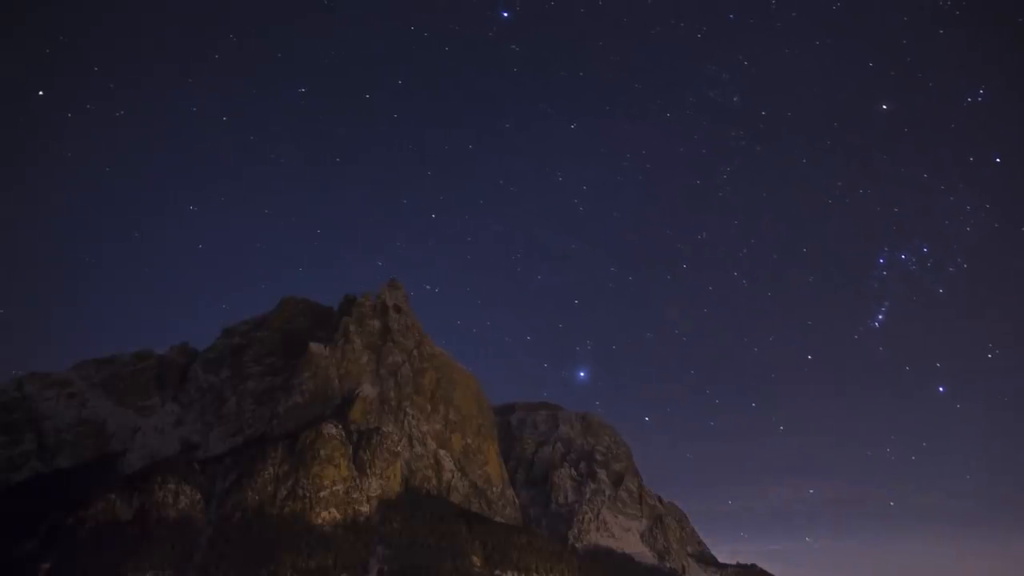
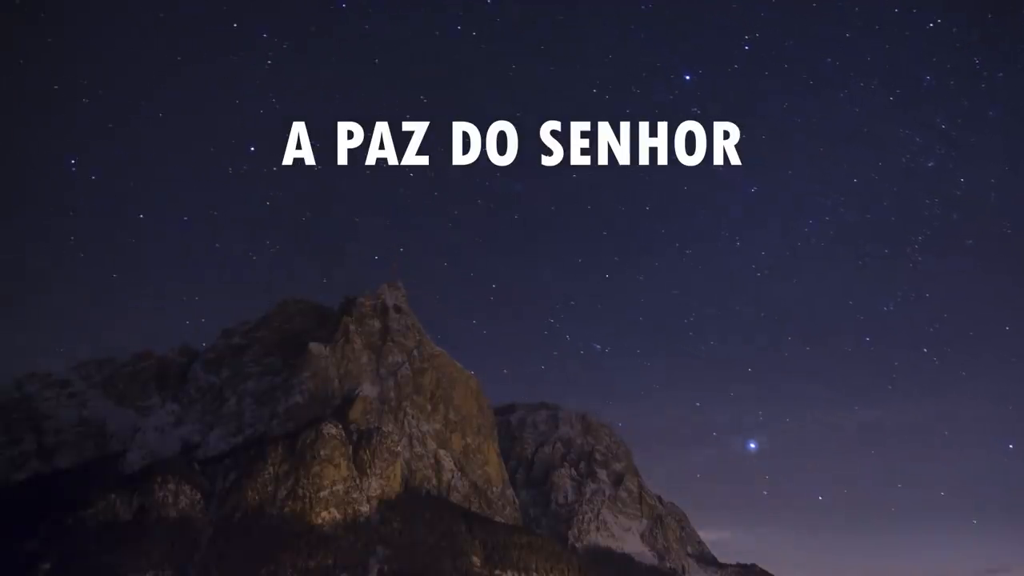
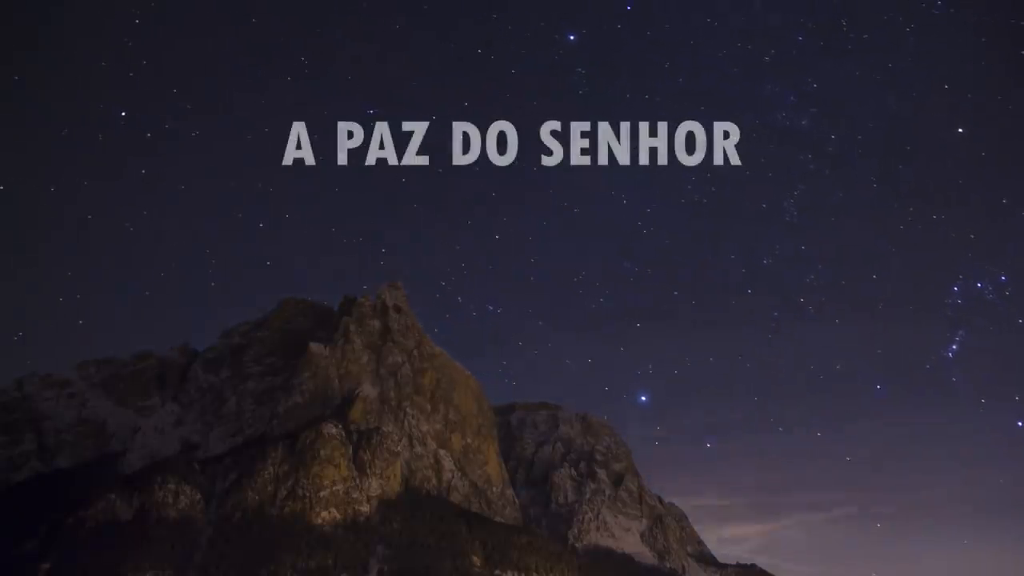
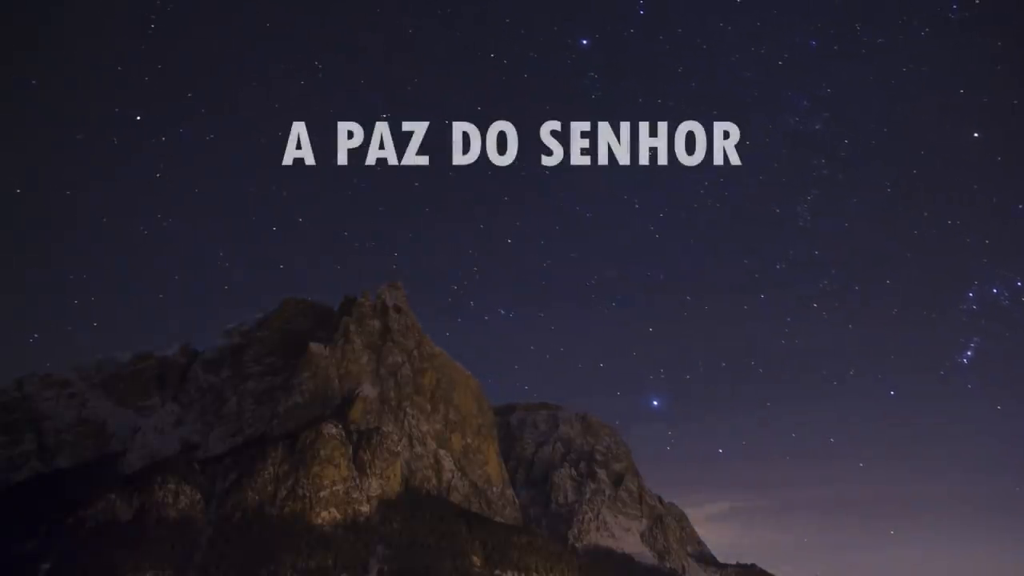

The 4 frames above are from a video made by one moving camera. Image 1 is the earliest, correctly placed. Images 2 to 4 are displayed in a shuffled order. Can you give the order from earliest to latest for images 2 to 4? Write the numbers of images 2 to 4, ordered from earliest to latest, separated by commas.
3, 4, 2
